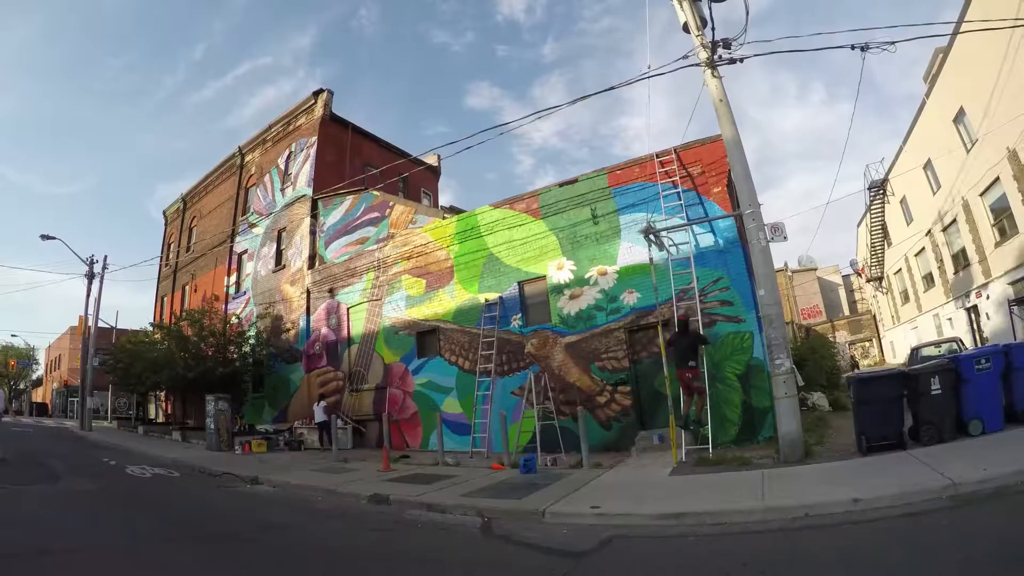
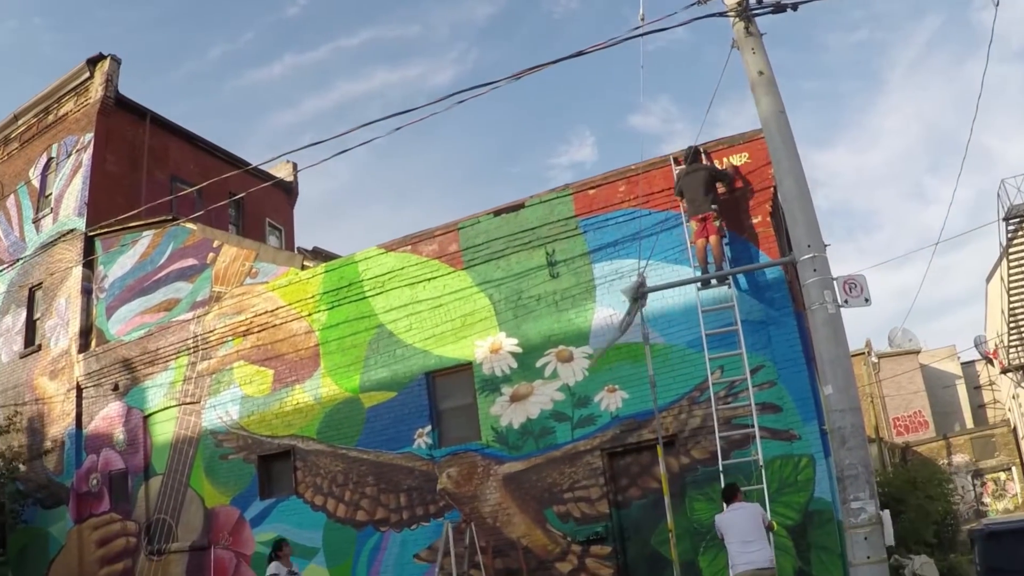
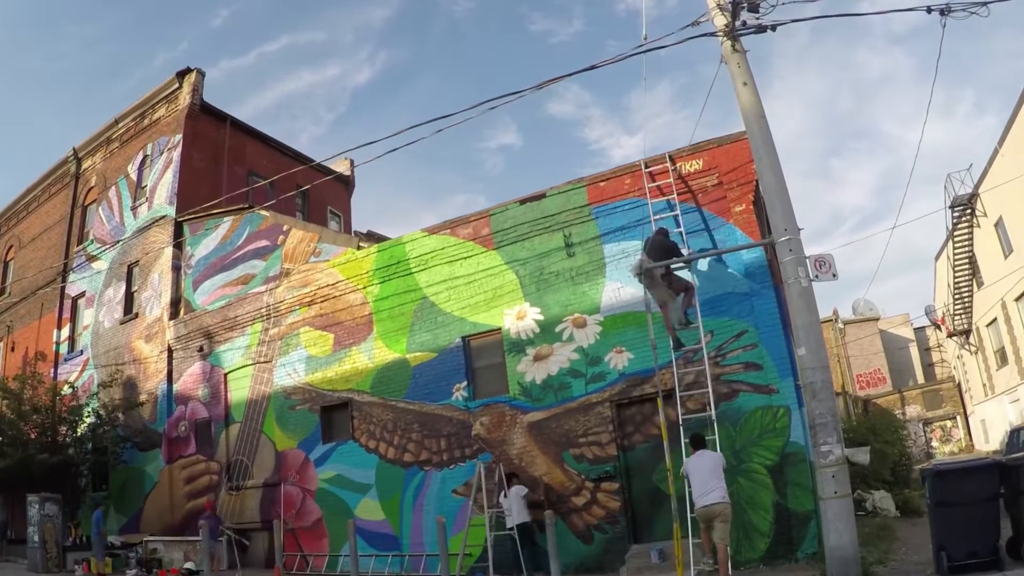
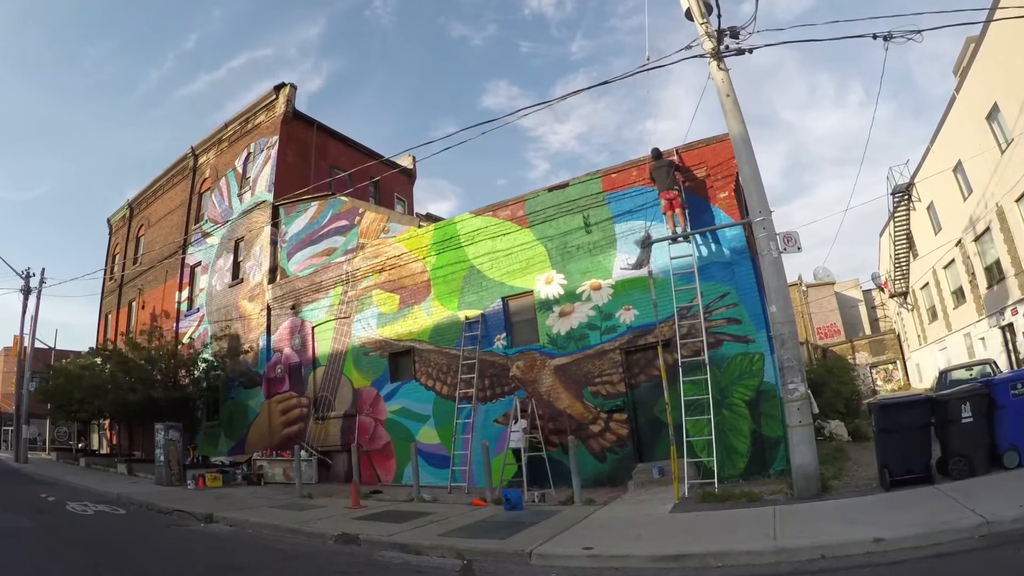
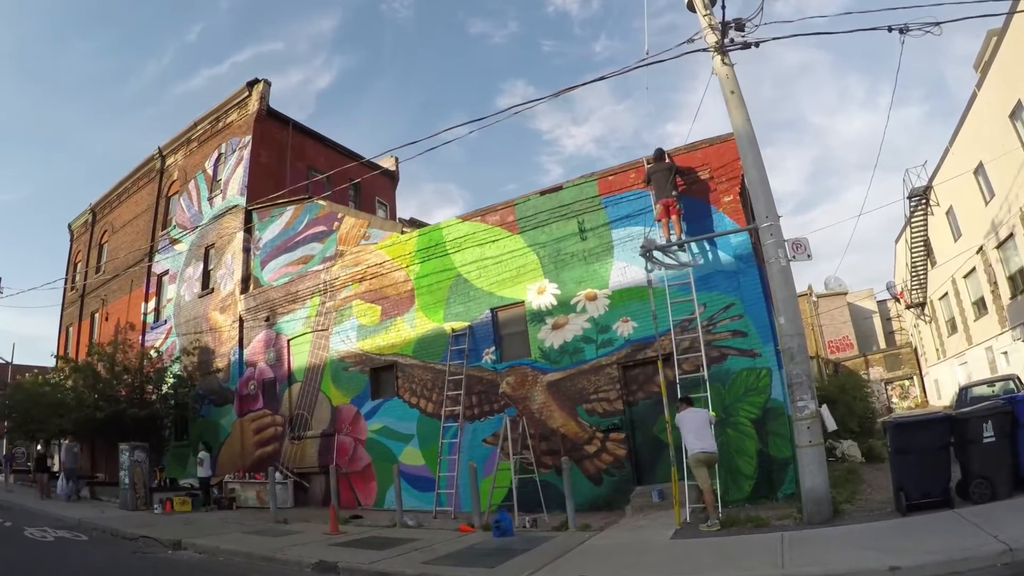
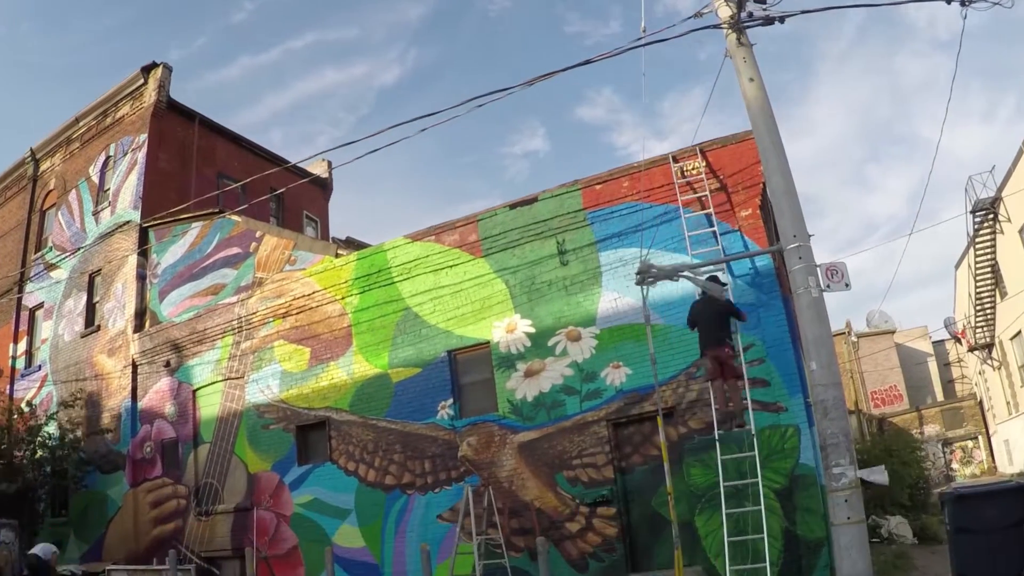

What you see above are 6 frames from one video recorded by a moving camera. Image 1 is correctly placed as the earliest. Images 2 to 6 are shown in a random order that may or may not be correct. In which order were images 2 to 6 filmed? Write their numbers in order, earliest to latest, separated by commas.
4, 5, 3, 6, 2
